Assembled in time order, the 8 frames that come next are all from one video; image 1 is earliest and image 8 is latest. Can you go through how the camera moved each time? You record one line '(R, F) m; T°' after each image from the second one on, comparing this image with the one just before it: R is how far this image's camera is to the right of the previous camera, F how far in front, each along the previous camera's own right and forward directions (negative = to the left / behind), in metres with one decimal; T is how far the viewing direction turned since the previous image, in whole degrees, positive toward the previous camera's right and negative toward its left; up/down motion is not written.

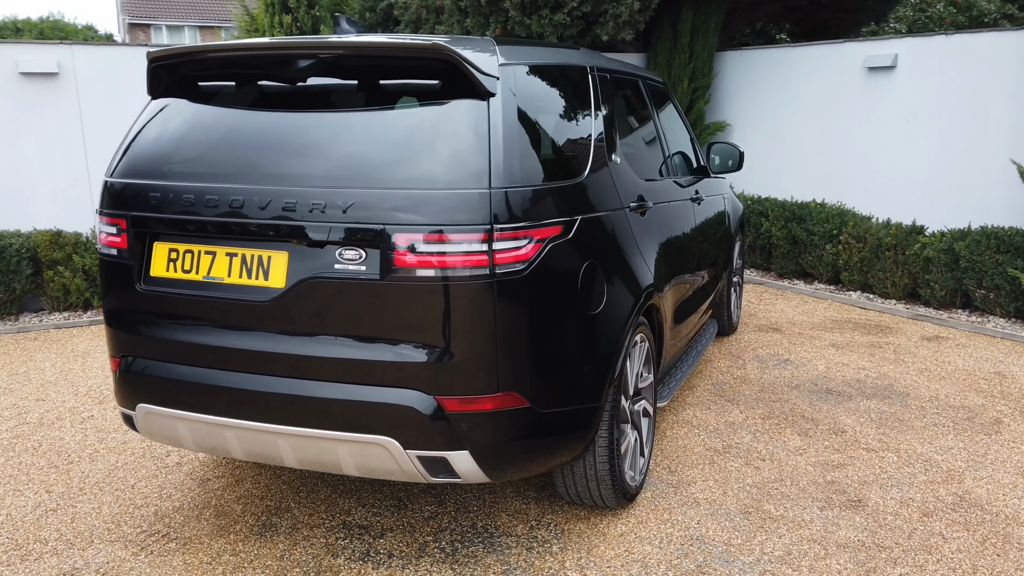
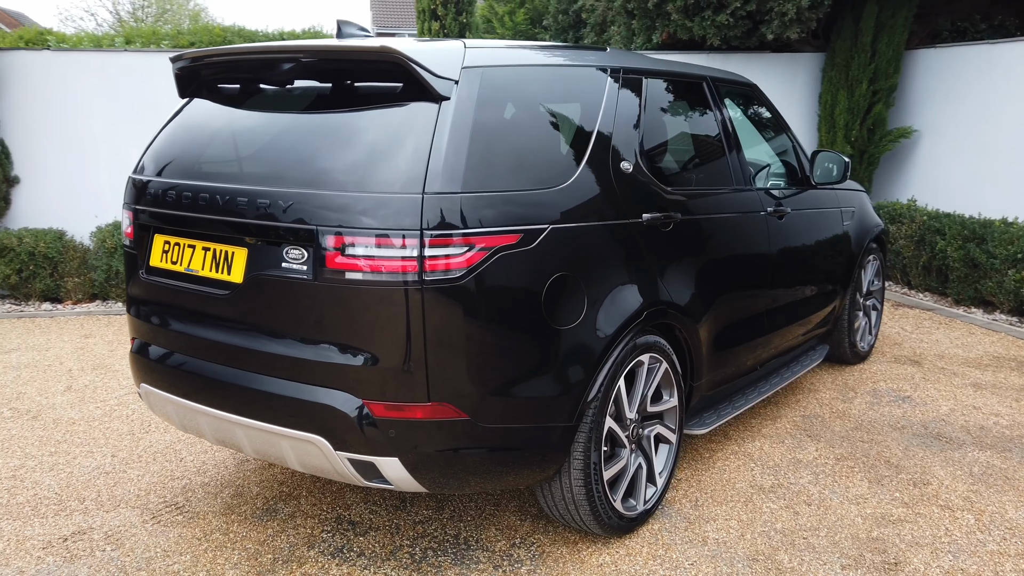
(+0.7, +0.2) m; -15°
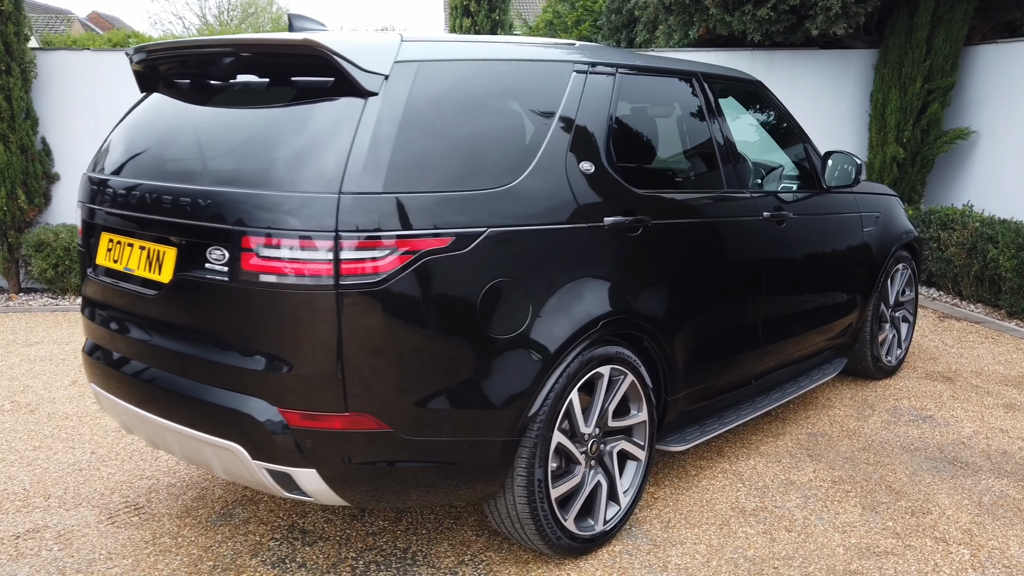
(+0.3, +0.1) m; -5°
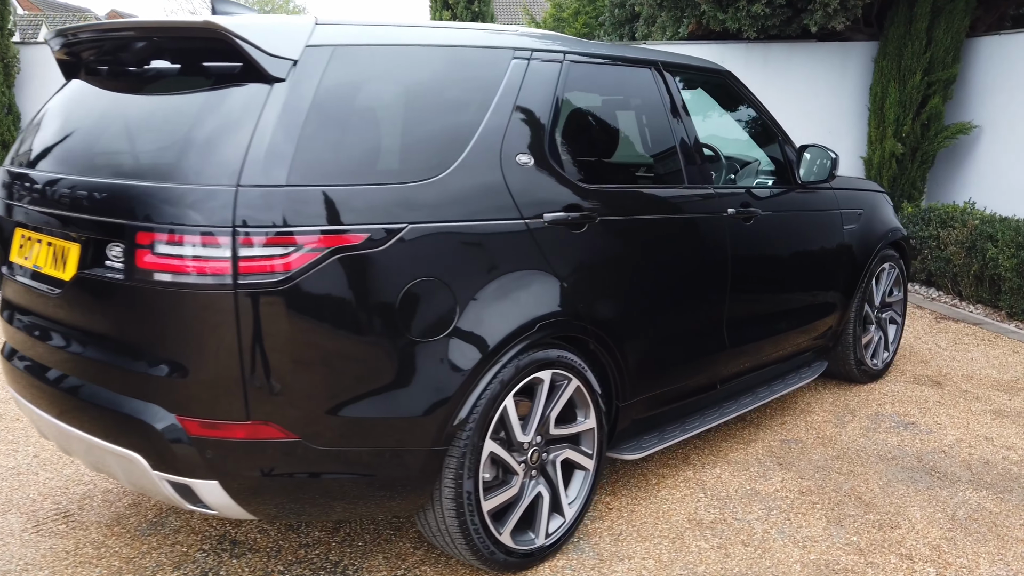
(+0.2, +0.1) m; -1°
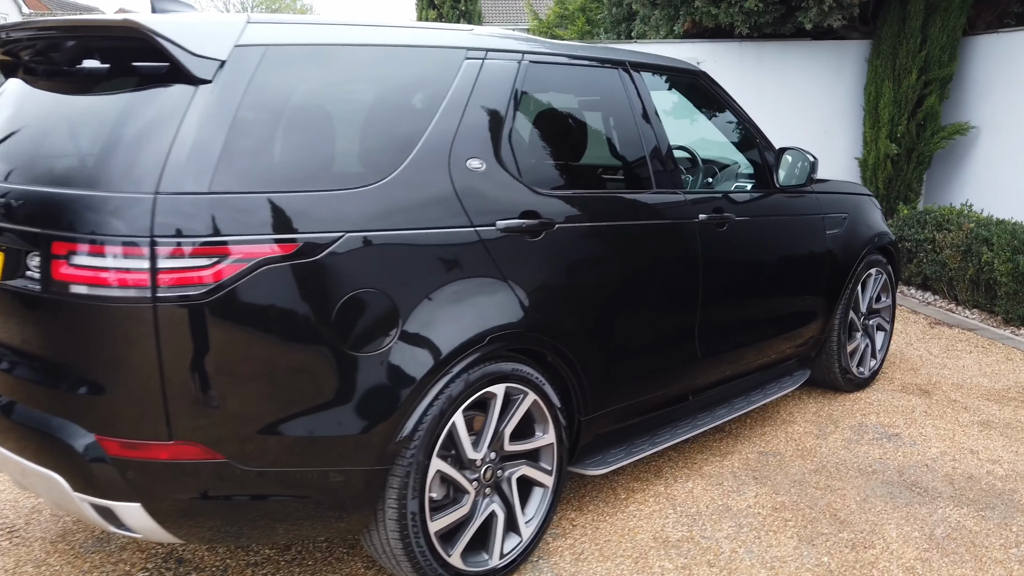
(+0.1, +0.1) m; 0°
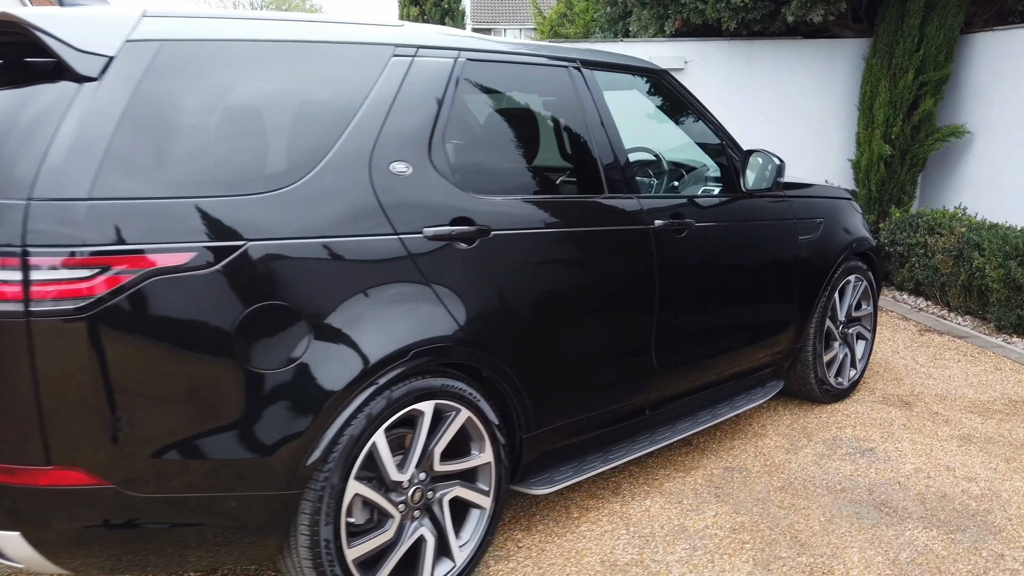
(+0.2, +0.1) m; -1°
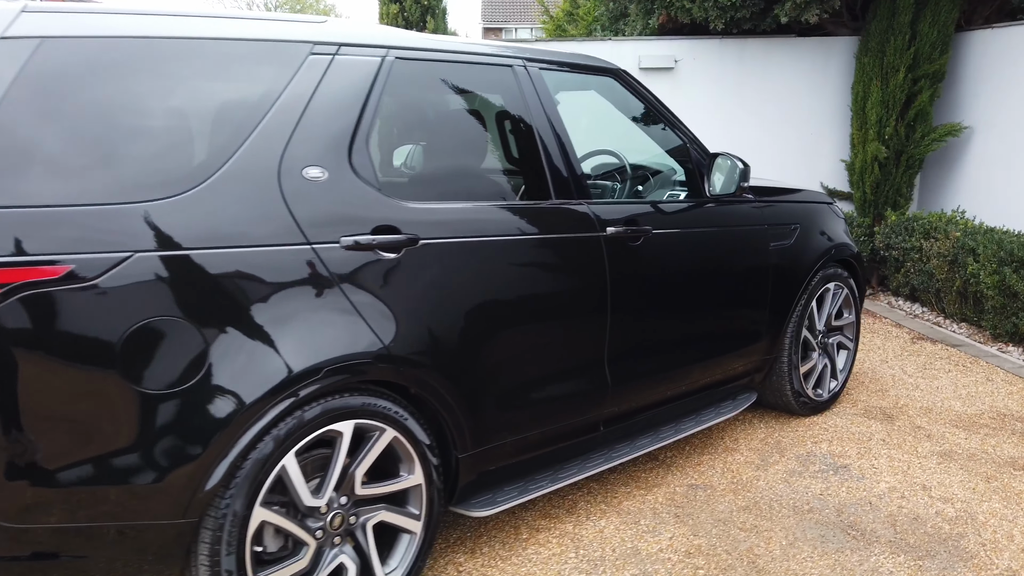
(+0.2, +0.1) m; -1°
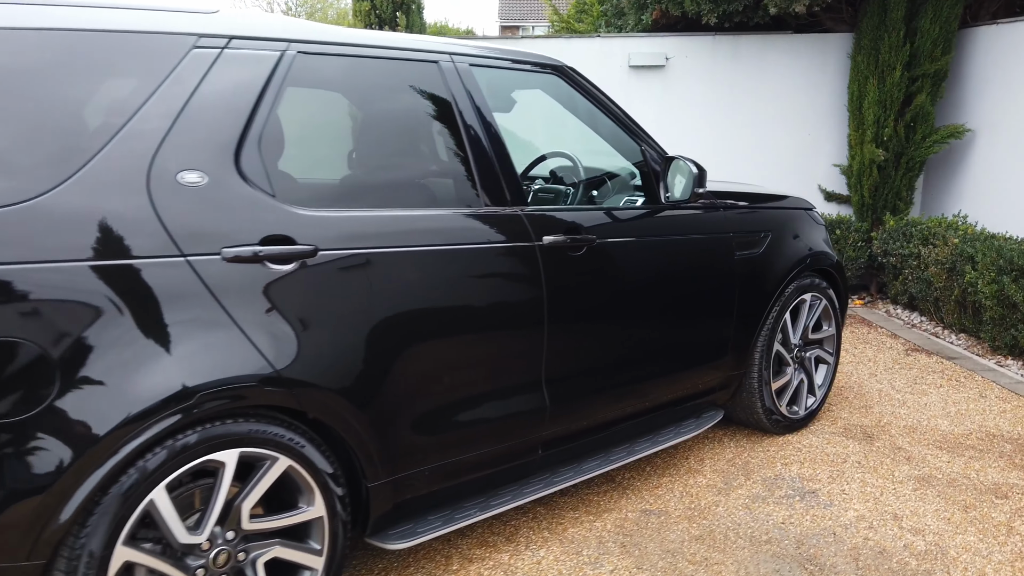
(+0.2, +0.2) m; -1°
